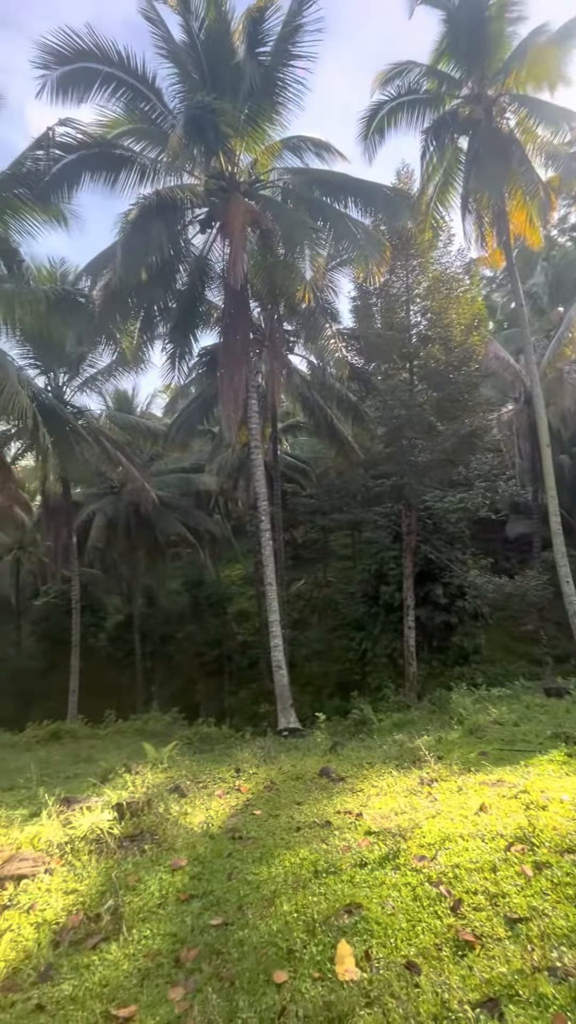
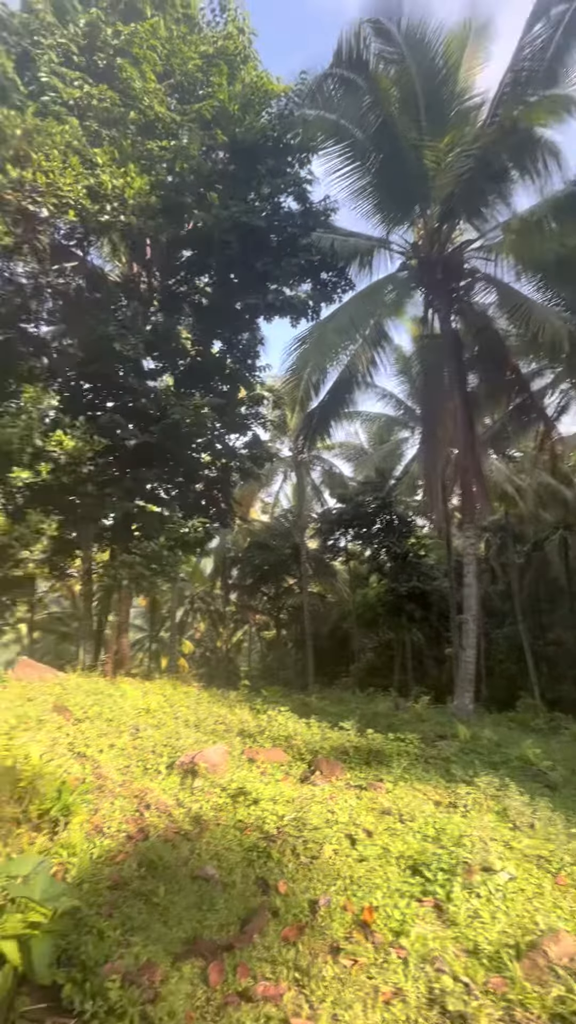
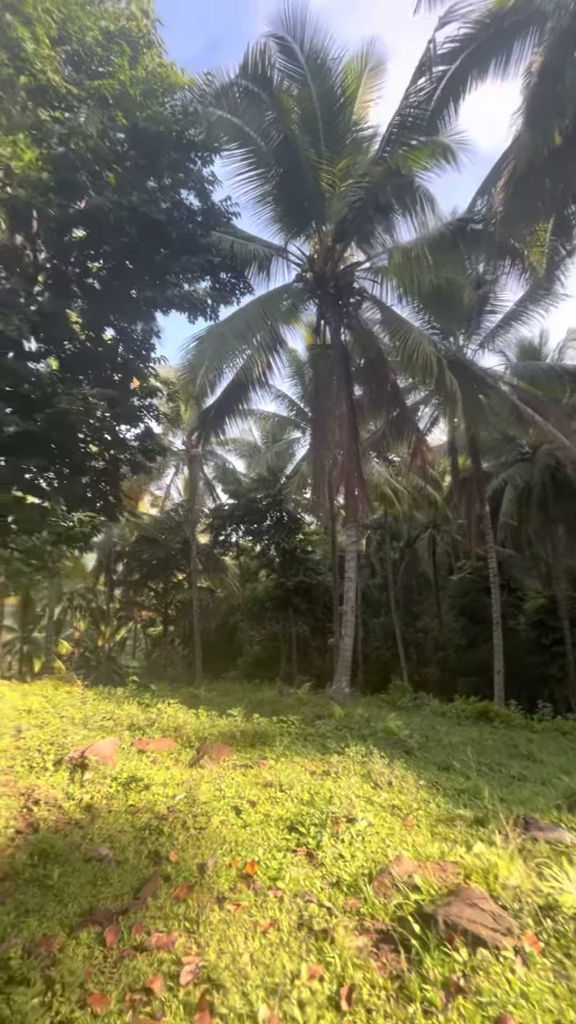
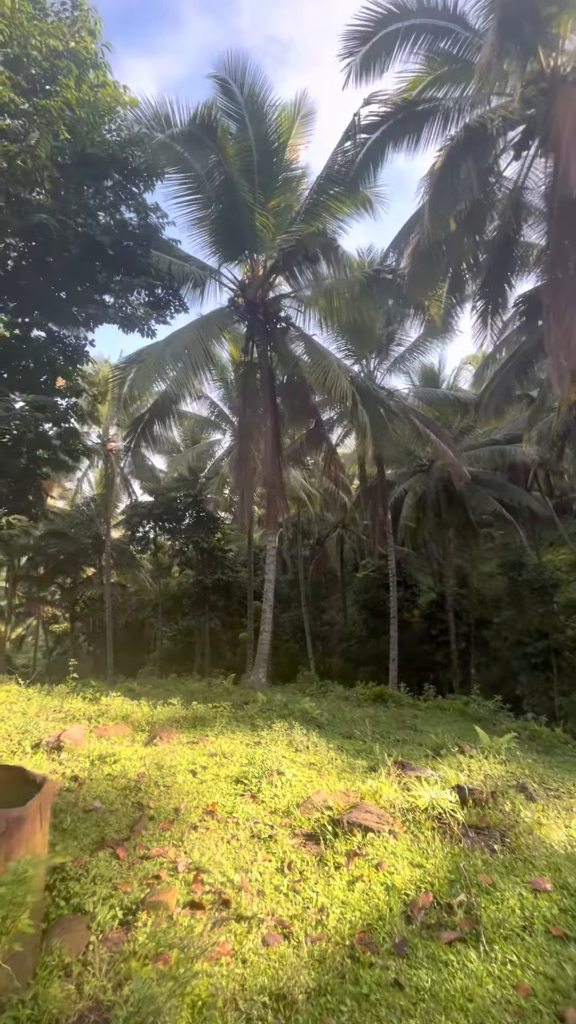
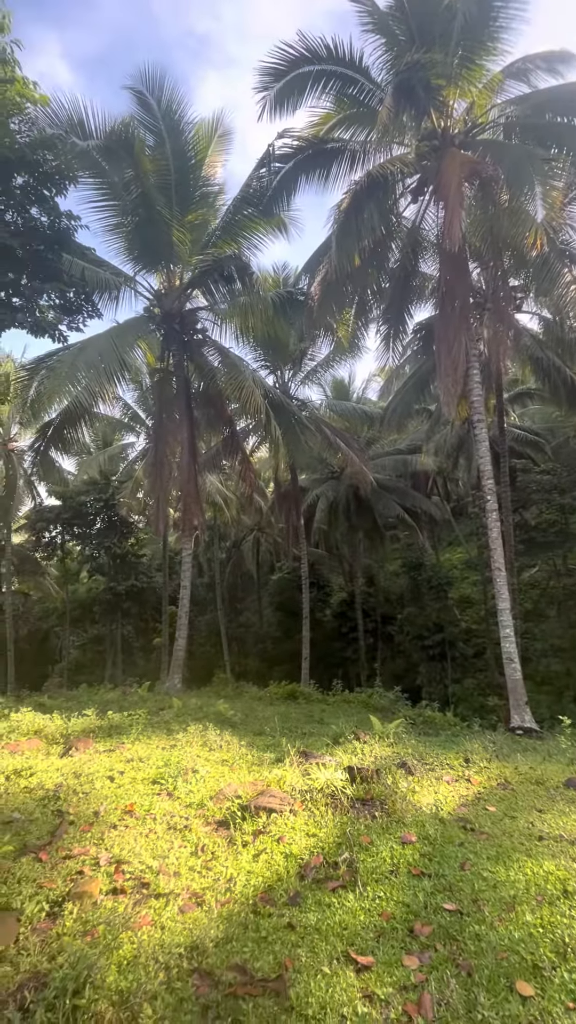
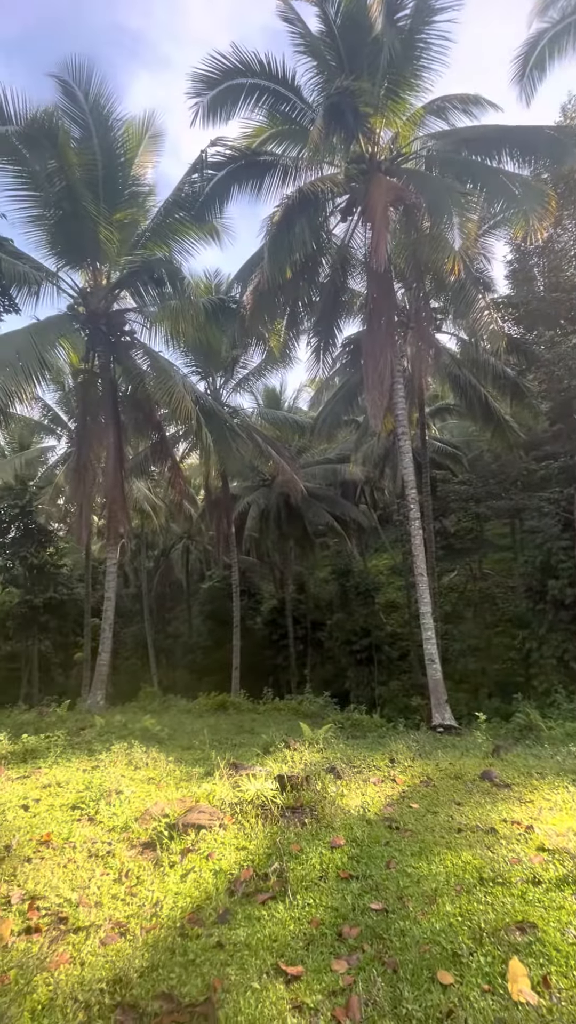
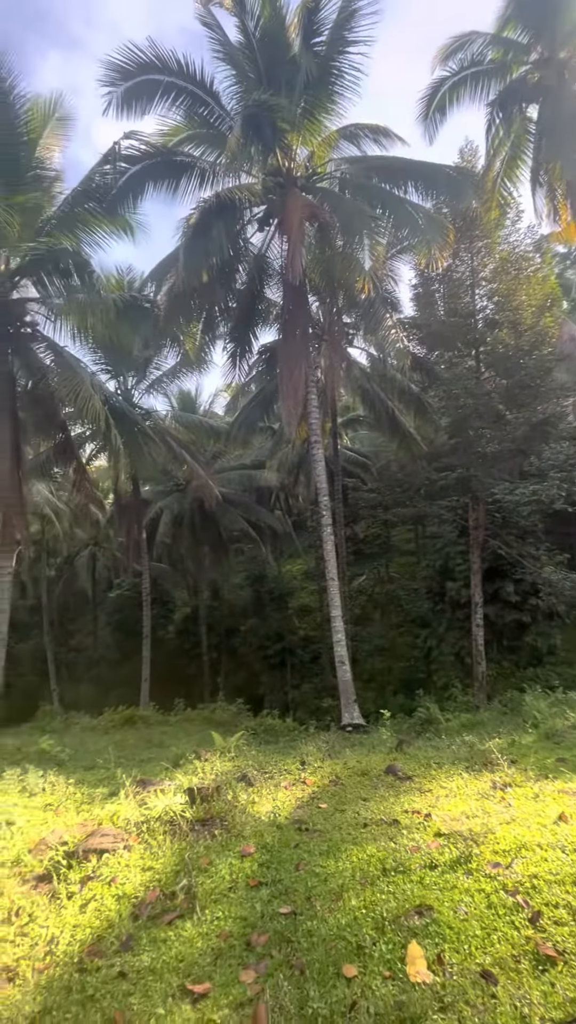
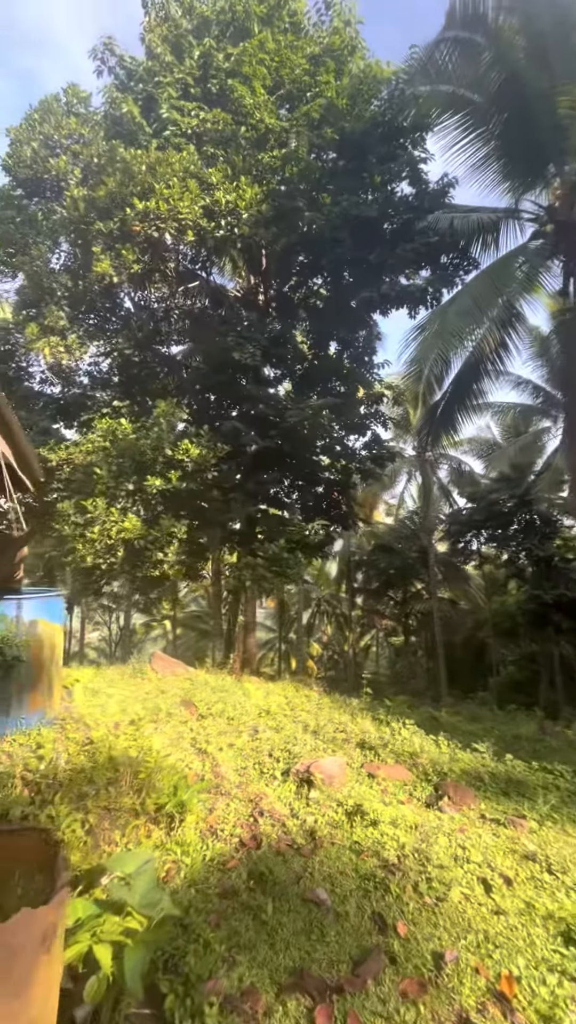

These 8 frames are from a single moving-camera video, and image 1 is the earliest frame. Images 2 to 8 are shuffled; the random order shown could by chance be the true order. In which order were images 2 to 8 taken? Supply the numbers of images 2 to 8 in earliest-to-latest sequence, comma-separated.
7, 6, 5, 4, 3, 2, 8
